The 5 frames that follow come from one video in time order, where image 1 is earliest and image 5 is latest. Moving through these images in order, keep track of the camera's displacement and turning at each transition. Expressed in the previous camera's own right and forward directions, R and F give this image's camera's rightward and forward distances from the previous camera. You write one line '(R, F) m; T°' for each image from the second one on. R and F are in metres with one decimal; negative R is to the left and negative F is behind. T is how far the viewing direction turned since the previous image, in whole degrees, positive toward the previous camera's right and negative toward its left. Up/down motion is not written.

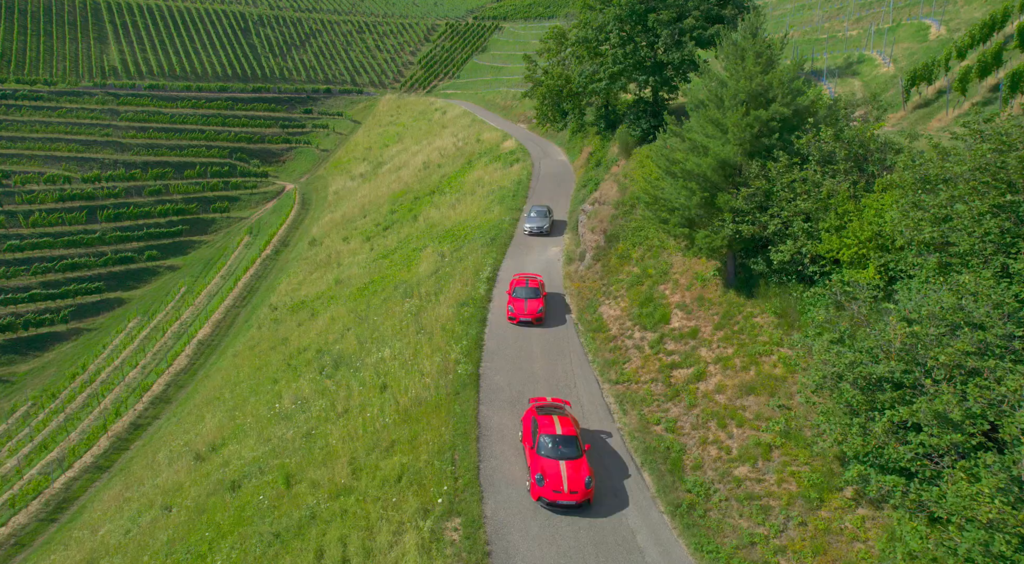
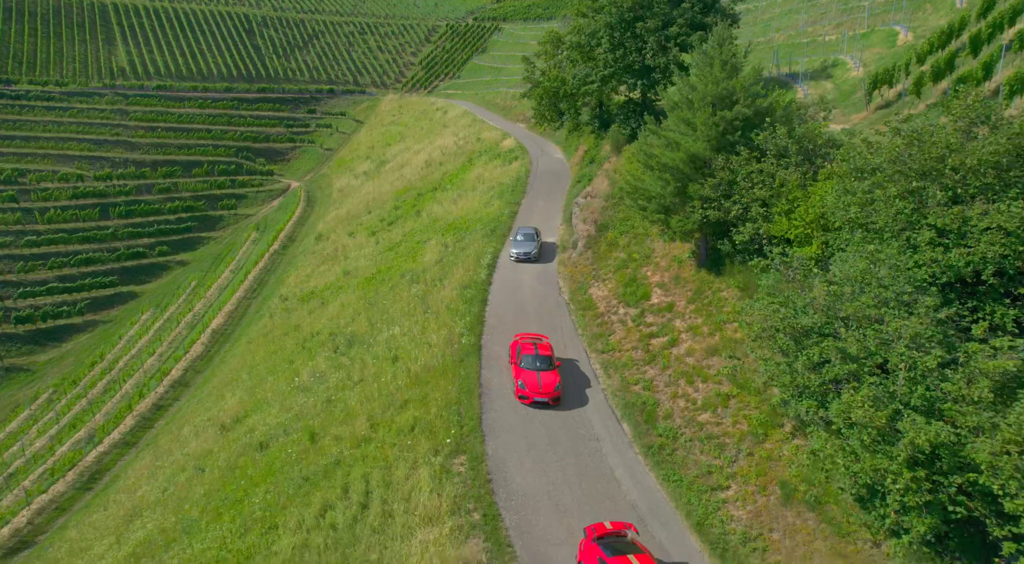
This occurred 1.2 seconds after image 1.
(+0.1, -3.0) m; 0°
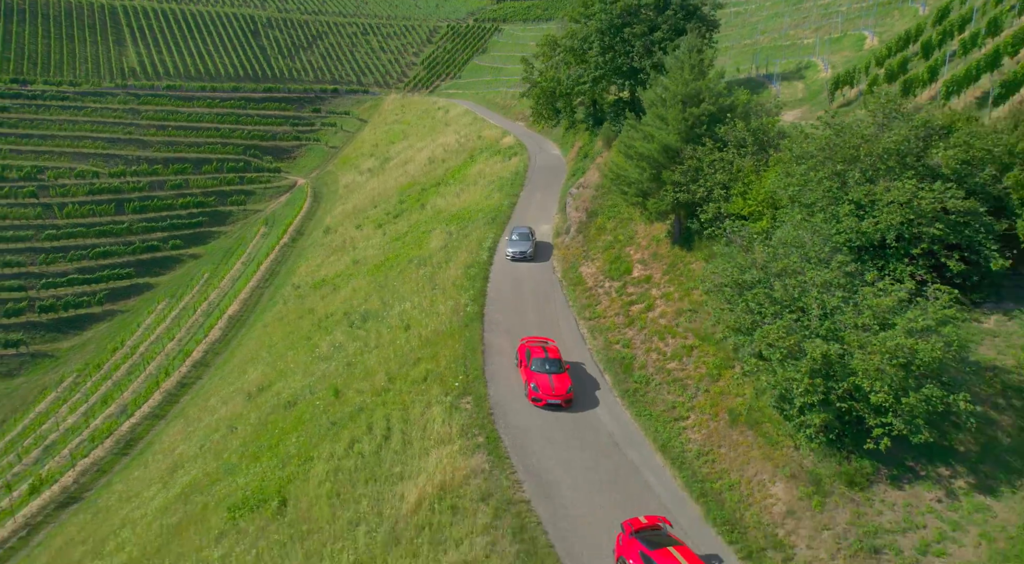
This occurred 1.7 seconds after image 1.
(+0.1, -3.8) m; 0°
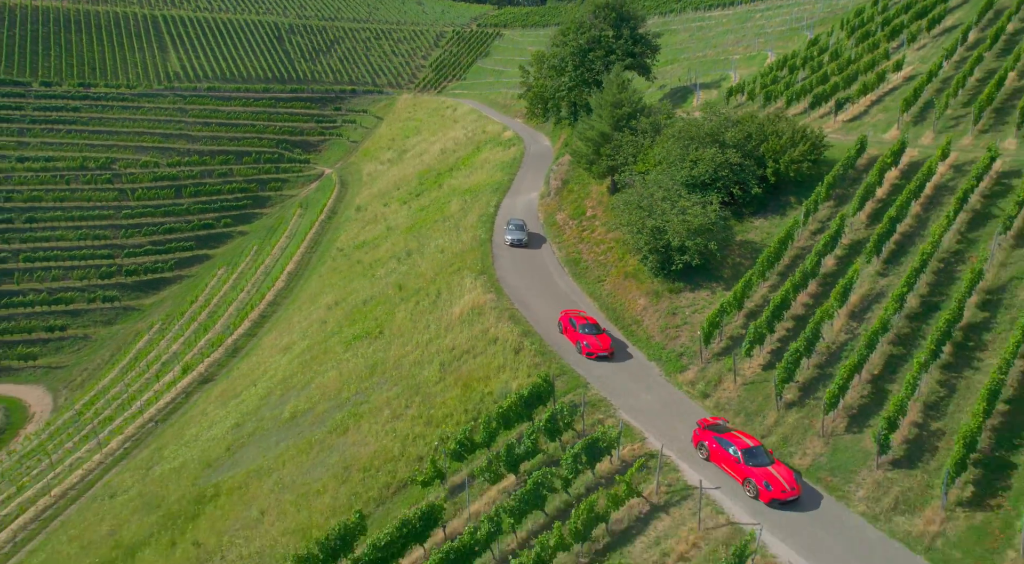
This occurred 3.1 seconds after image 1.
(+0.2, -17.5) m; 0°
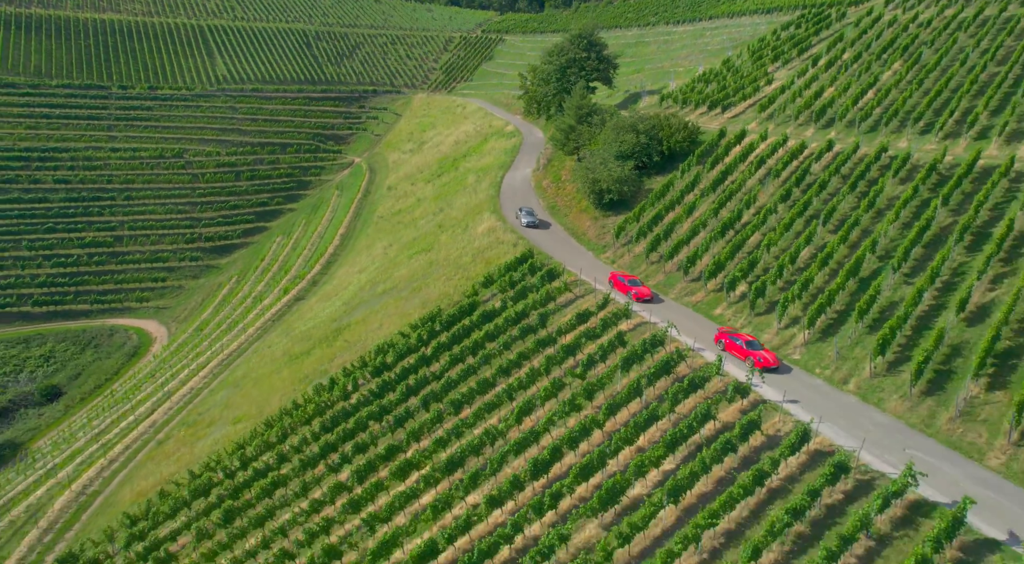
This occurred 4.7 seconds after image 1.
(+0.1, -24.4) m; 0°
